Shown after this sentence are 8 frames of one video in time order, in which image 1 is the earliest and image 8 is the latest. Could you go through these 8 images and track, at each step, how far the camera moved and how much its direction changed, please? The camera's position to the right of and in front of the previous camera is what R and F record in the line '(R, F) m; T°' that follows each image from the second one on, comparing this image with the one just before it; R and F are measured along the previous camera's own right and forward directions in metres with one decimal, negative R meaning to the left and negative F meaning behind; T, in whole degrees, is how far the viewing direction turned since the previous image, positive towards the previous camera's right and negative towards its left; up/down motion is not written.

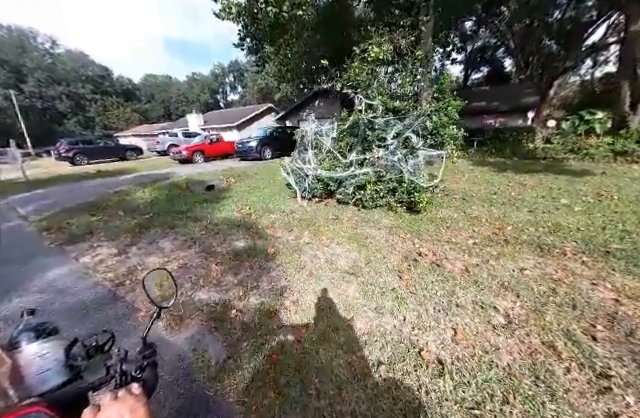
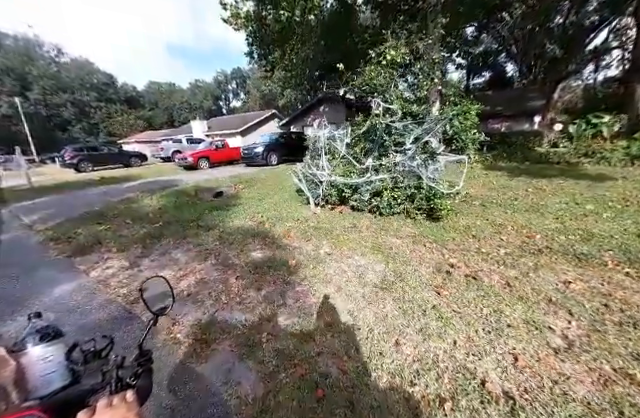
(-0.4, +0.2) m; 0°
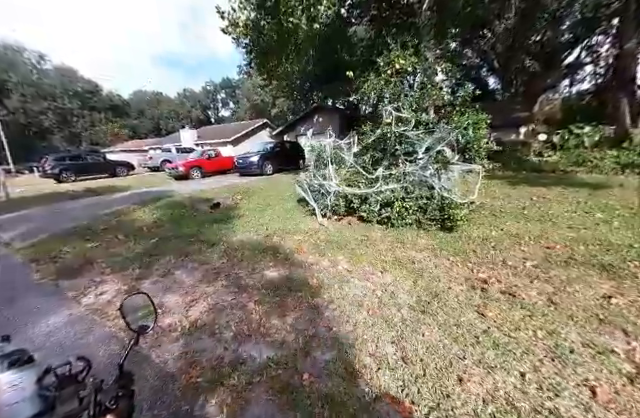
(-0.5, +0.3) m; +3°
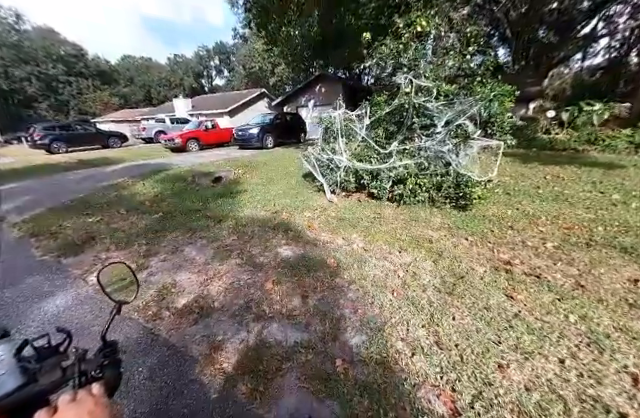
(-0.3, +0.2) m; +1°
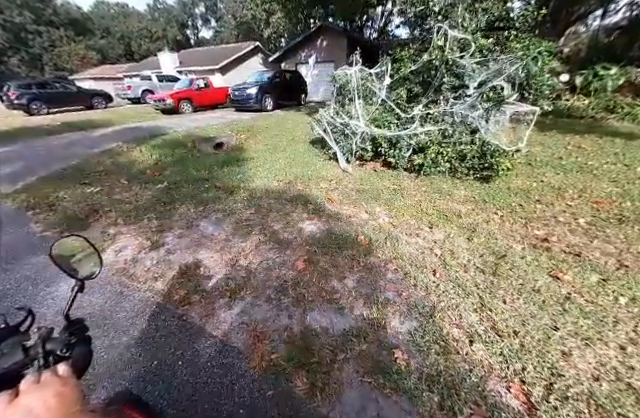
(-0.4, +0.3) m; +1°
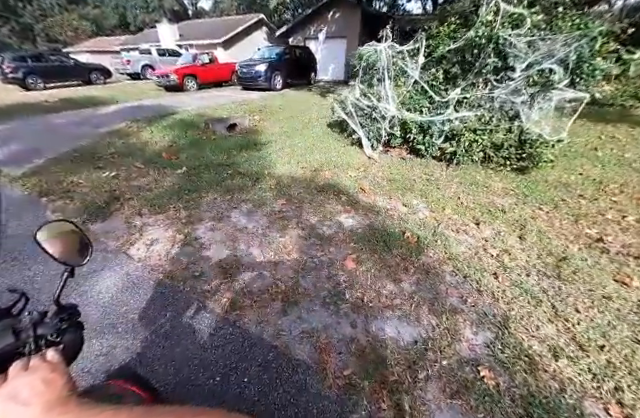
(-0.5, +0.2) m; 0°
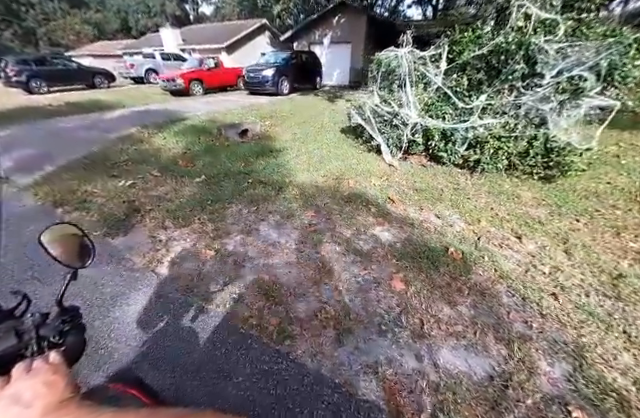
(-0.4, +0.2) m; 0°
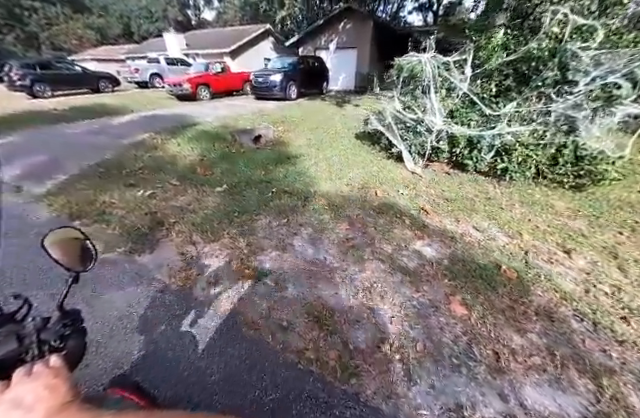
(-0.4, +0.2) m; 0°
